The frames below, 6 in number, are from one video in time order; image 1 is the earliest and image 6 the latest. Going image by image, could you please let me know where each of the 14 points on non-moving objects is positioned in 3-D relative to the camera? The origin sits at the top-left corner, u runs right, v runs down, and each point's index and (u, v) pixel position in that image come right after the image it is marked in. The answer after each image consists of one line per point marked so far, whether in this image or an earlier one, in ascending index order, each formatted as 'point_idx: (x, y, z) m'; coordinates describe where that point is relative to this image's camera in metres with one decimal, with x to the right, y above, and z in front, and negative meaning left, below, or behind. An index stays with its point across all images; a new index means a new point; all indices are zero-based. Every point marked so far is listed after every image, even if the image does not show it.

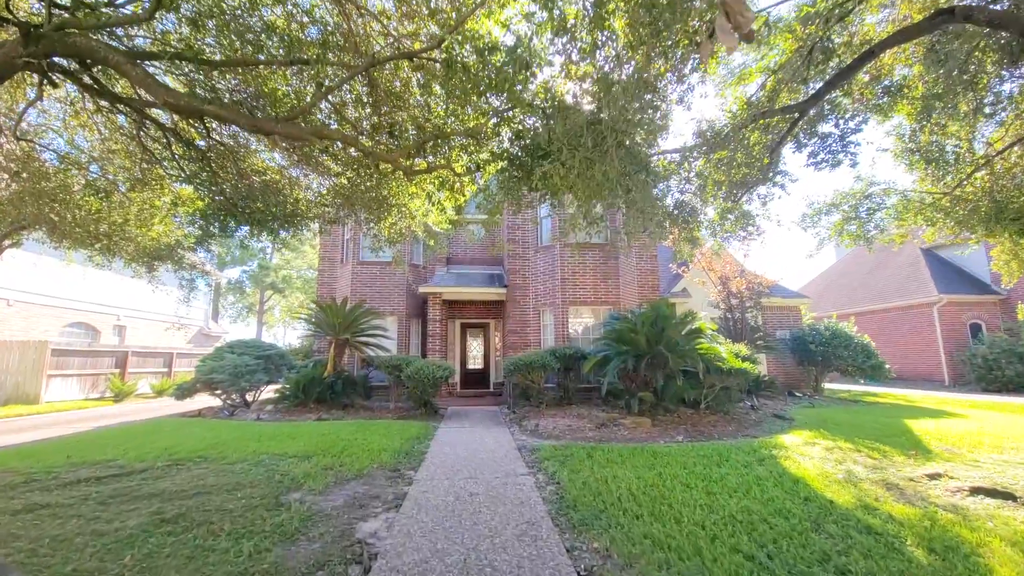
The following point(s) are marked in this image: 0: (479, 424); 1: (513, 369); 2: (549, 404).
0: (-0.6, -2.7, +8.4) m
1: (0.0, -1.8, +9.1) m
2: (+0.8, -2.6, +9.2) m
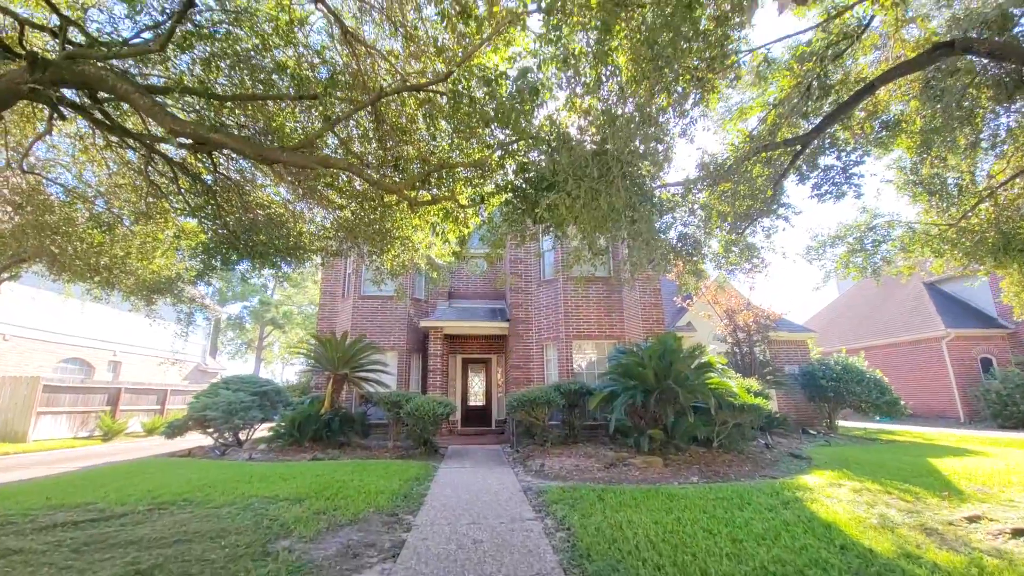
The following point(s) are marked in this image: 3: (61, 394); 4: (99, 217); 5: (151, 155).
0: (-0.6, -3.3, +8.0) m
1: (+0.1, -2.5, +8.8) m
2: (+0.9, -3.3, +8.8) m
3: (-14.0, -3.3, +13.0) m
4: (-7.0, +1.2, +7.2) m
5: (-5.8, +2.1, +6.7) m
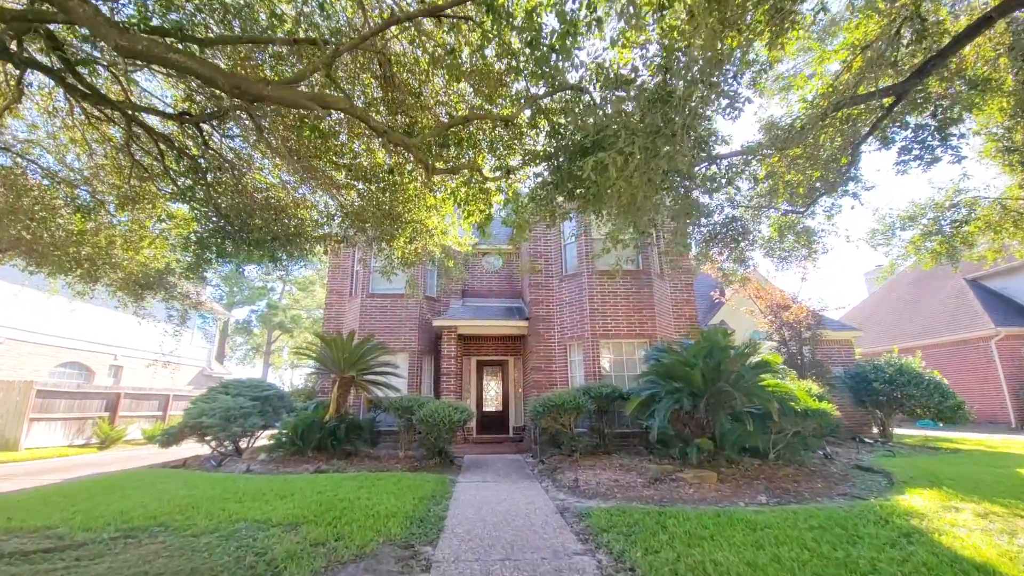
0: (-0.1, -3.2, +7.1) m
1: (+0.5, -2.3, +7.9) m
2: (+1.4, -3.1, +7.9) m
3: (-13.4, -3.3, +12.4) m
4: (-6.6, +1.3, +6.4) m
5: (-5.4, +2.3, +6.0) m
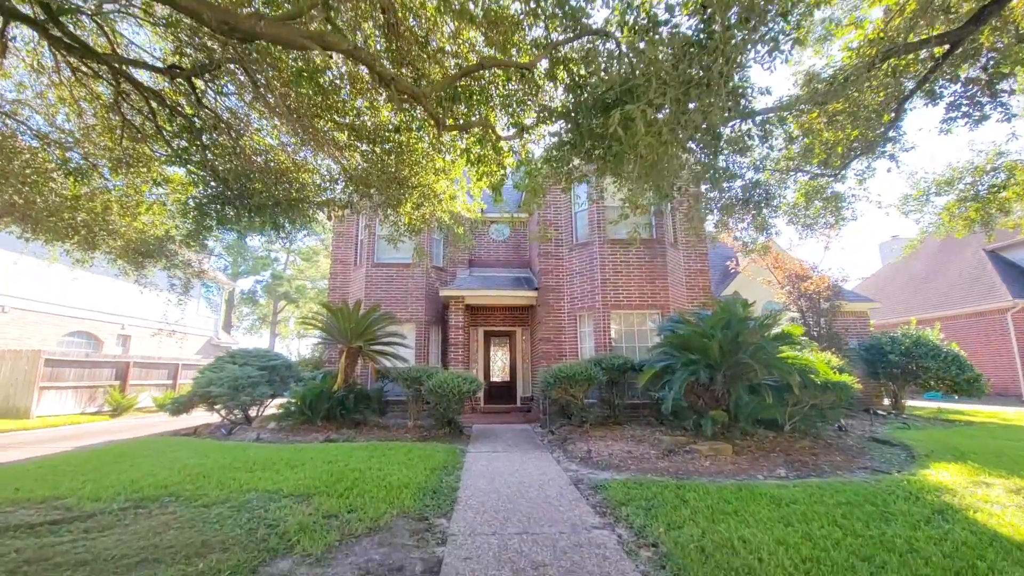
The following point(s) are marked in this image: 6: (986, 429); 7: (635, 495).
0: (0.0, -2.7, +7.0) m
1: (+0.7, -1.7, +7.8) m
2: (+1.5, -2.5, +7.8) m
3: (-13.2, -2.4, +12.4) m
4: (-6.4, +1.8, +6.1) m
5: (-5.2, +2.7, +5.6) m
6: (+9.4, -2.8, +8.4) m
7: (+1.2, -2.1, +4.2) m
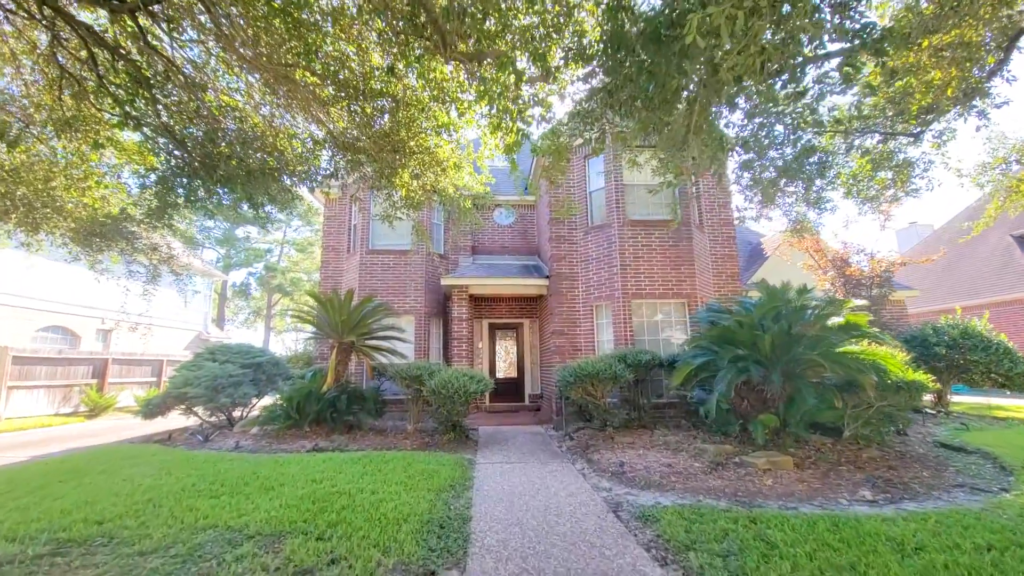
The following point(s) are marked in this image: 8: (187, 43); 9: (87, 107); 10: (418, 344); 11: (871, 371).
0: (+0.3, -2.5, +6.1) m
1: (+0.9, -1.5, +6.8) m
2: (+1.8, -2.3, +6.9) m
3: (-13.0, -2.1, +11.4) m
4: (-6.2, +2.0, +5.1) m
5: (-5.0, +2.9, +4.6) m
6: (+9.7, -2.5, +7.5) m
7: (+1.5, -1.9, +3.3) m
8: (-3.9, +2.9, +5.0) m
9: (-5.3, +2.3, +5.2) m
10: (-2.2, -1.3, +9.8) m
11: (+4.3, -1.0, +5.1) m
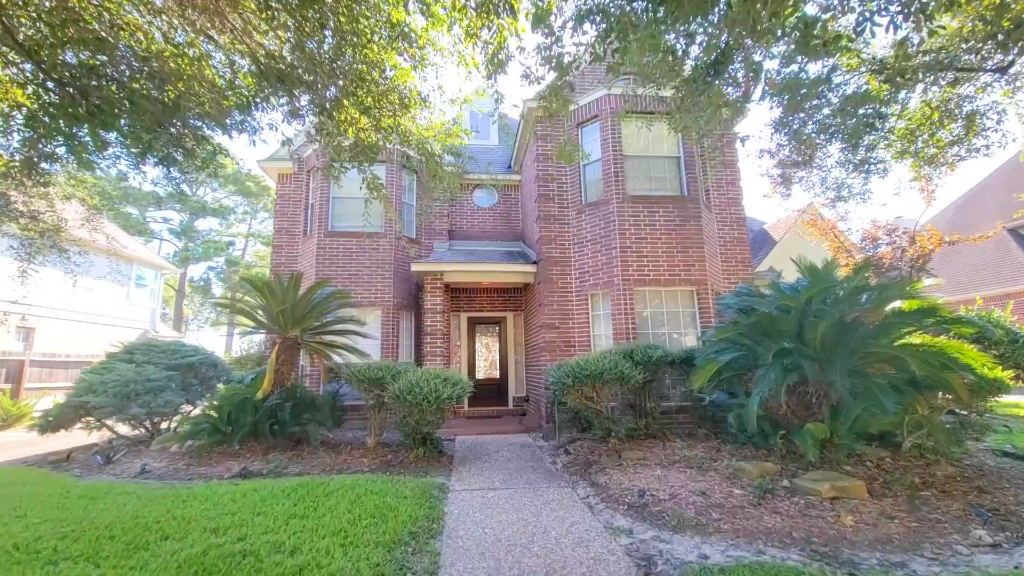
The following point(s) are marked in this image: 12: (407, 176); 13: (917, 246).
0: (+0.1, -2.2, +4.9) m
1: (+0.7, -1.3, +5.6) m
2: (+1.5, -2.1, +5.7) m
3: (-13.4, -1.9, +9.6) m
4: (-6.3, +2.2, +3.6) m
5: (-5.1, +3.1, +3.1) m
6: (+9.4, -2.3, +6.7) m
7: (+1.4, -1.6, +2.1) m
8: (-4.0, +3.2, +3.5) m
9: (-5.5, +2.5, +3.7) m
10: (-2.5, -1.0, +8.4) m
11: (+4.2, -0.8, +4.0) m
12: (-2.3, +2.1, +9.2) m
13: (+7.2, +0.7, +8.1) m
